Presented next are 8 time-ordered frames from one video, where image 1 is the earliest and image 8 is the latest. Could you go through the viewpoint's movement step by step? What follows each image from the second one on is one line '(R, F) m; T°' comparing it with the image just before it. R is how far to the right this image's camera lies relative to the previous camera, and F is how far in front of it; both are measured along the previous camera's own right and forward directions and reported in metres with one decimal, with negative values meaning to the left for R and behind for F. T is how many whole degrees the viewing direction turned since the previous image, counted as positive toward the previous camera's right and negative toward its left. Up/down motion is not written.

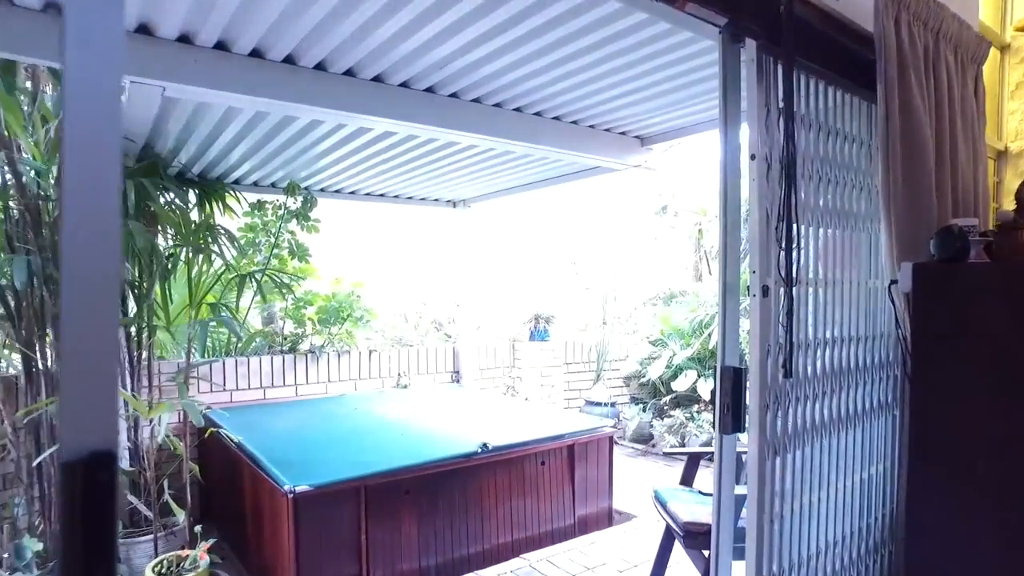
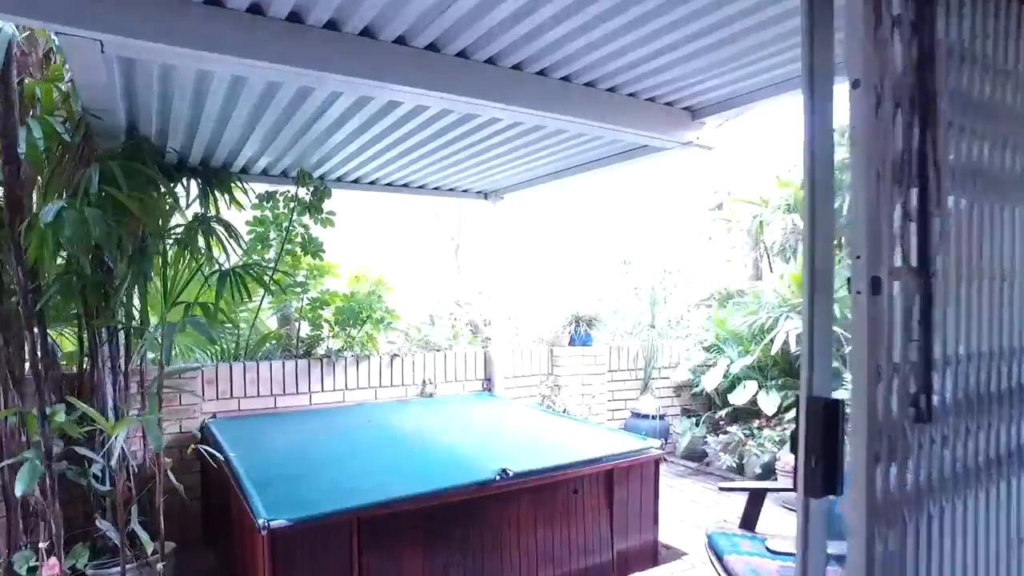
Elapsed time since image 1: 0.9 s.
(+0.1, +0.4) m; -4°
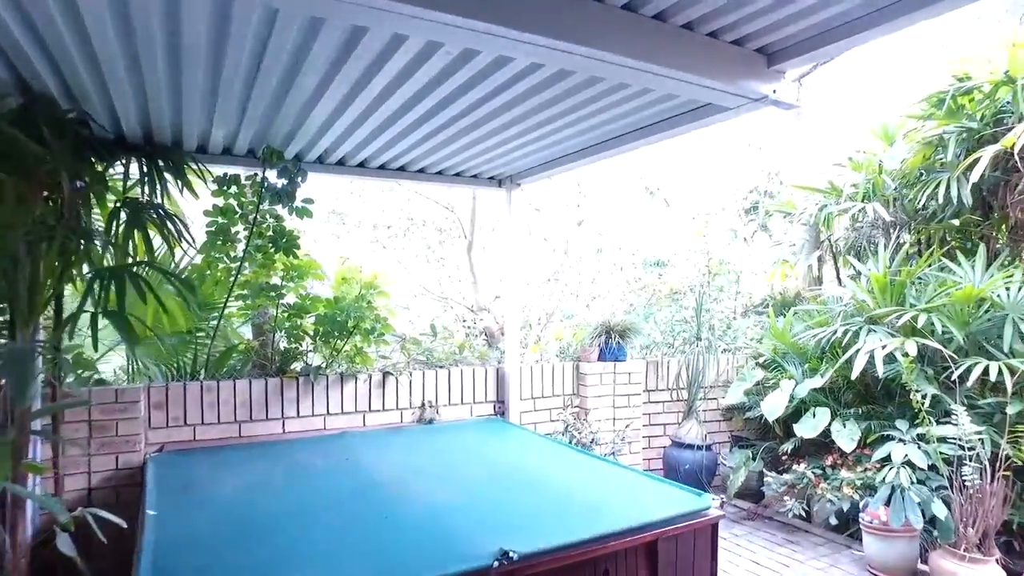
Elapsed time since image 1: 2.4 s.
(+0.1, +0.7) m; -2°
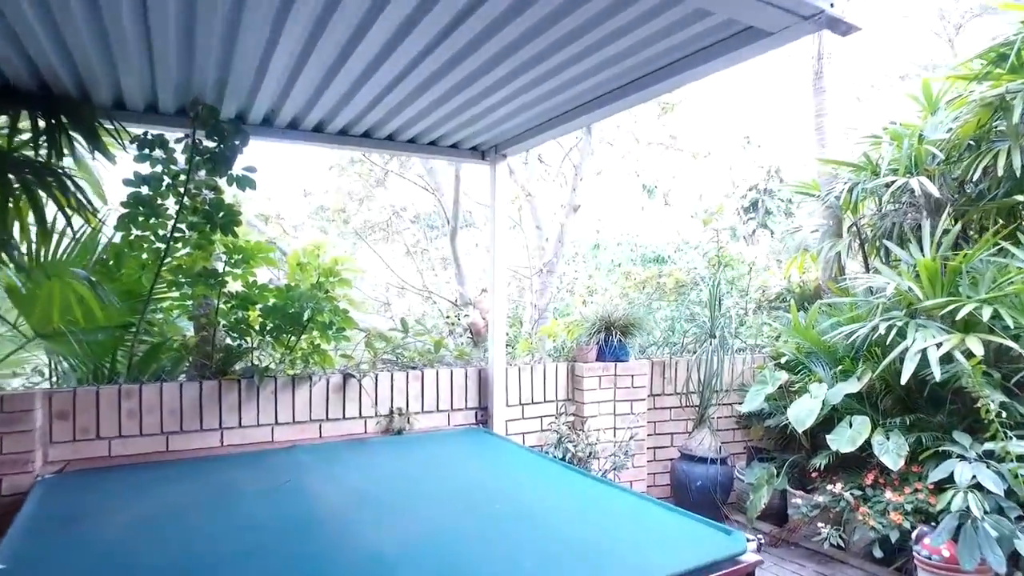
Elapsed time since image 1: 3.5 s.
(0.0, +0.5) m; 0°
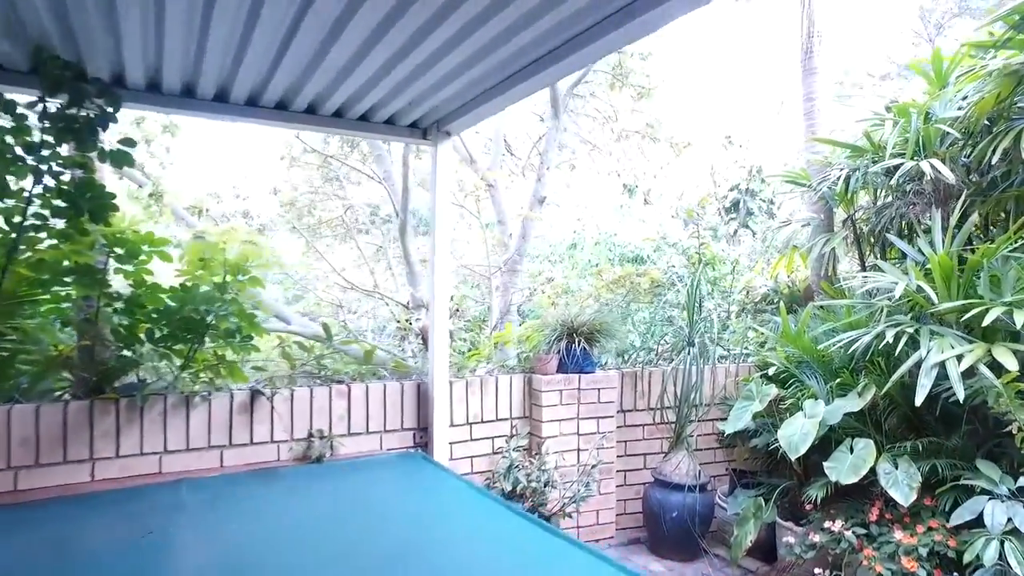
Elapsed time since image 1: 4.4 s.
(+0.1, +0.5) m; +1°
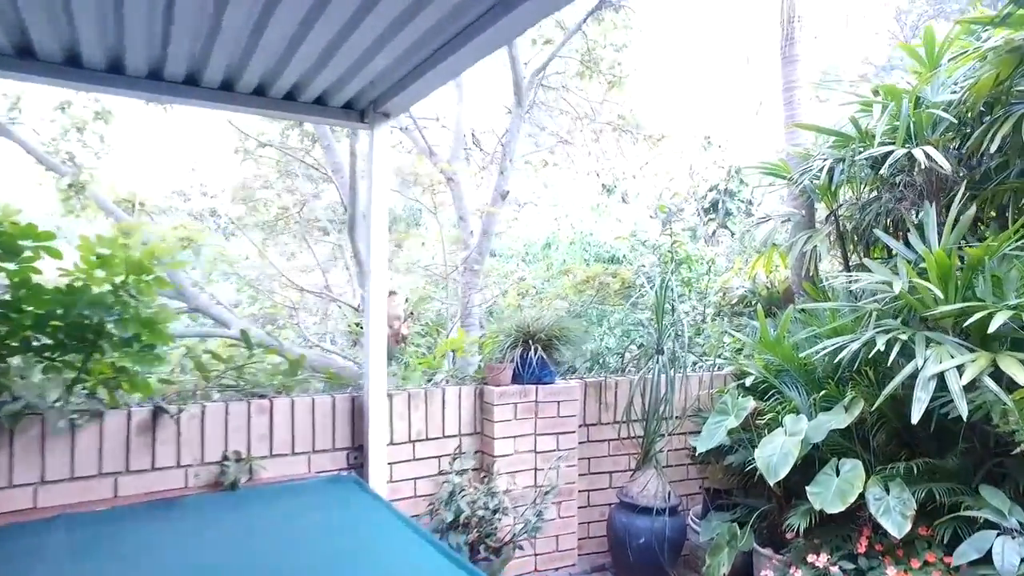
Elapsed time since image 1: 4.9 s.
(+0.1, +0.3) m; +2°
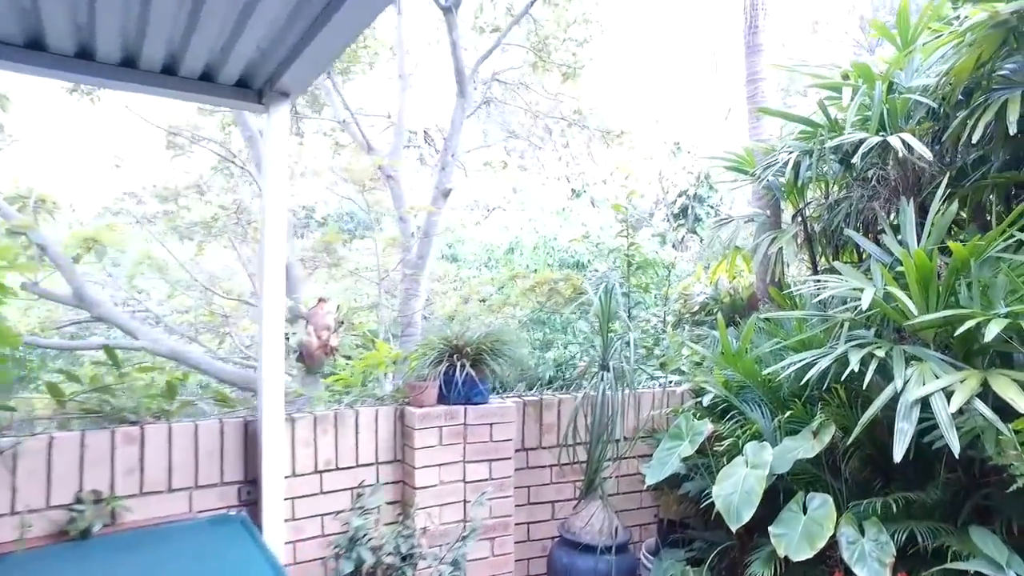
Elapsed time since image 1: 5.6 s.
(+0.2, +0.3) m; +2°
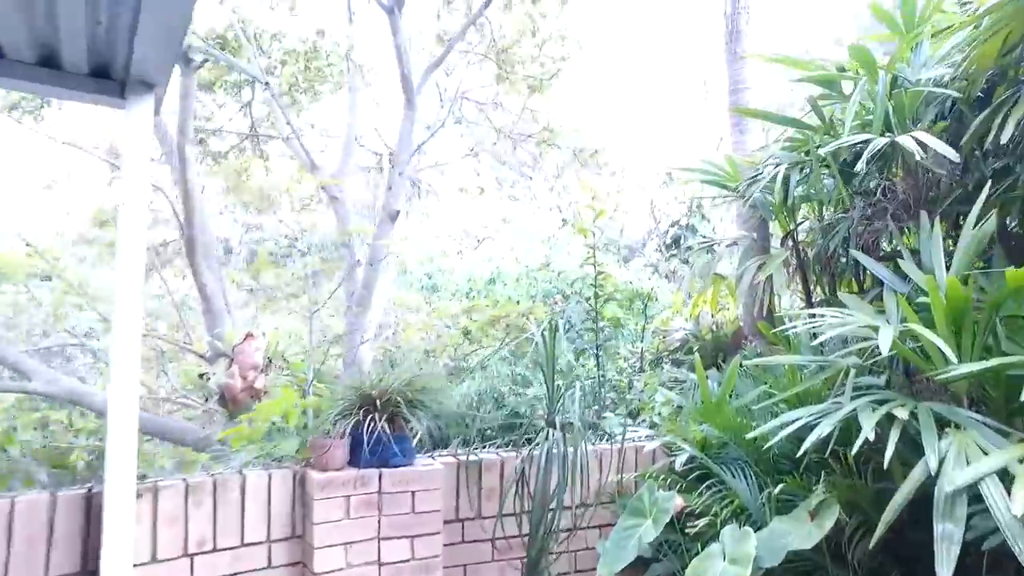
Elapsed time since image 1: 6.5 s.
(+0.2, +0.4) m; 0°
